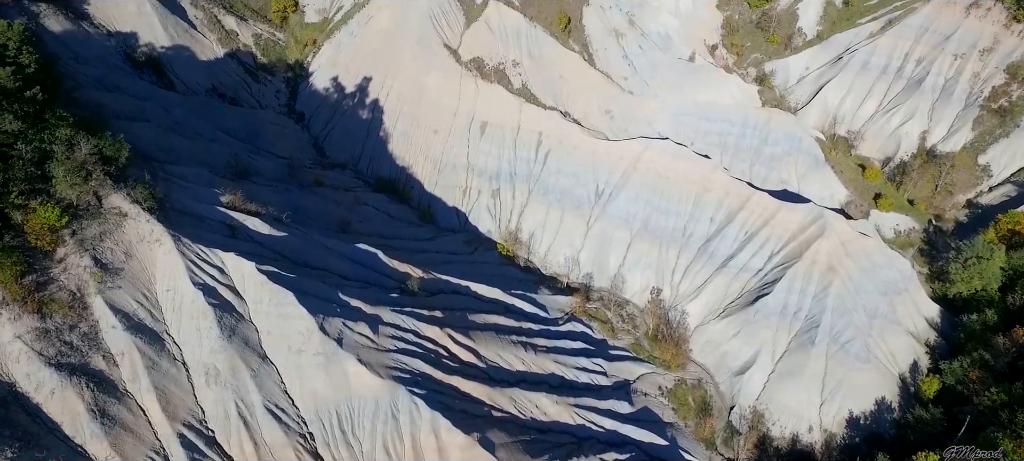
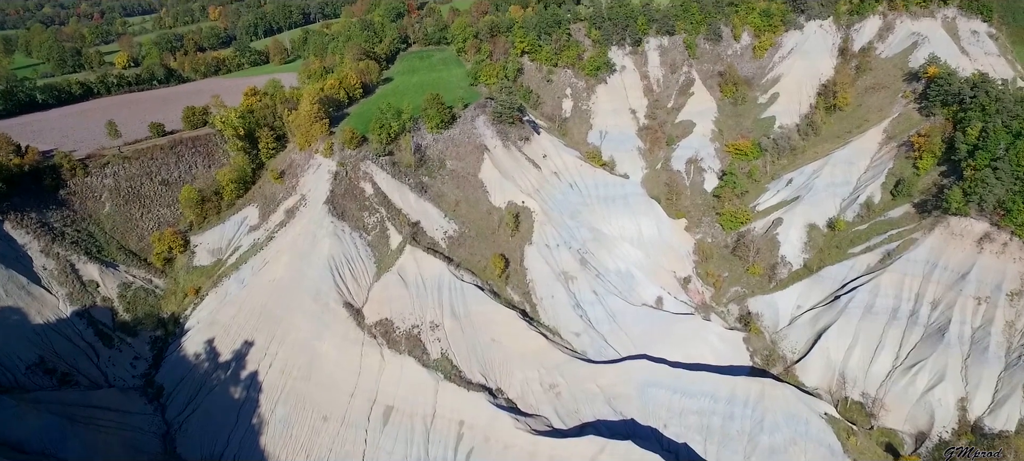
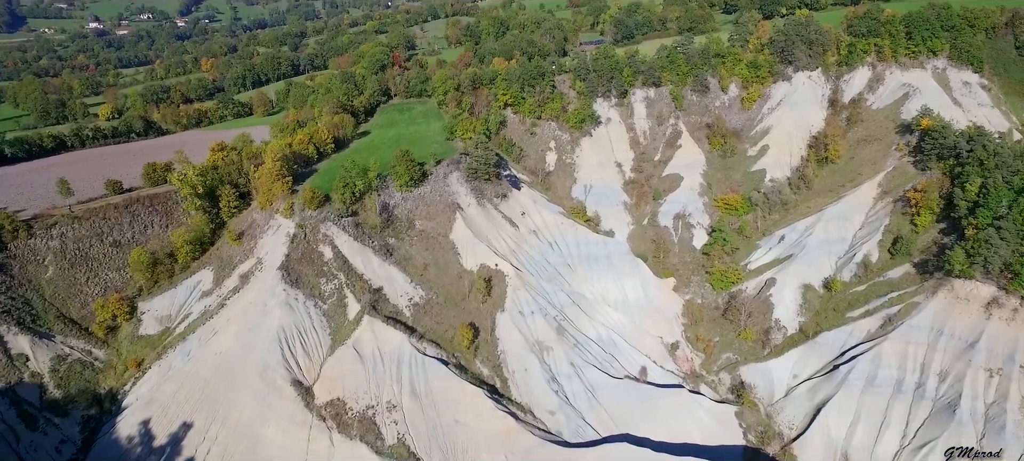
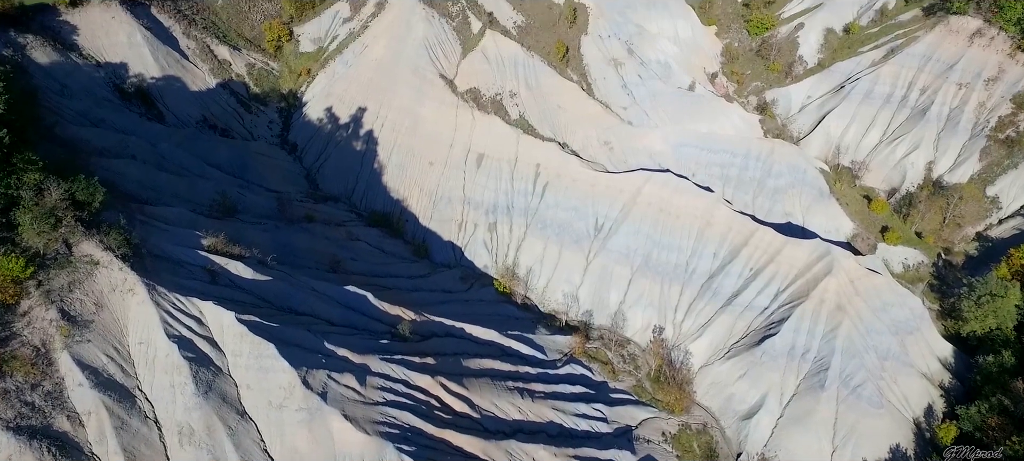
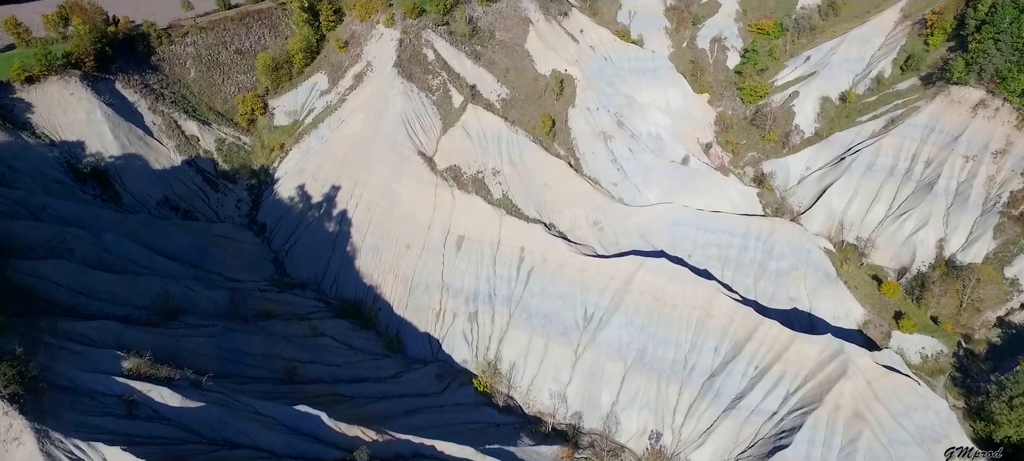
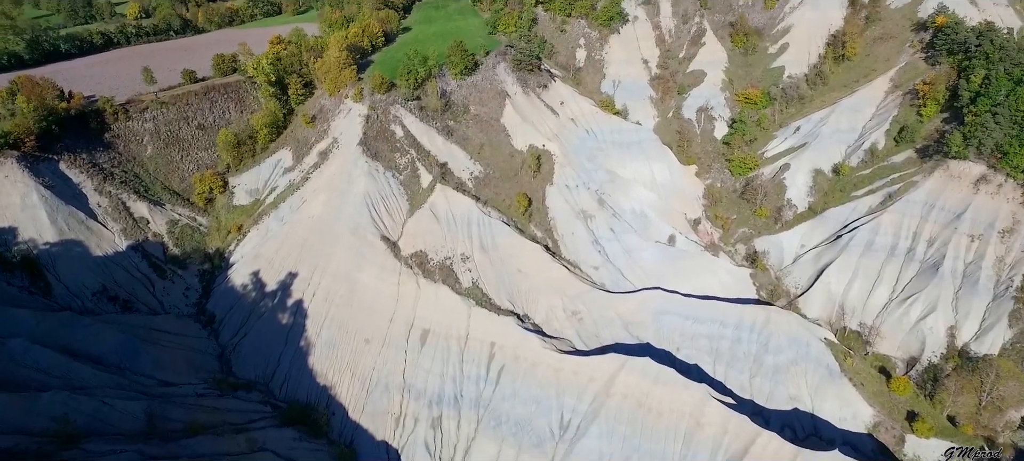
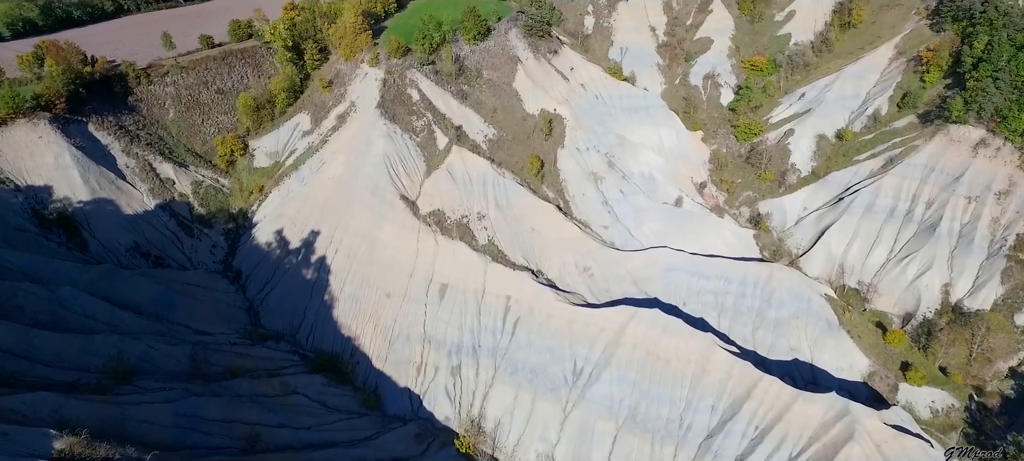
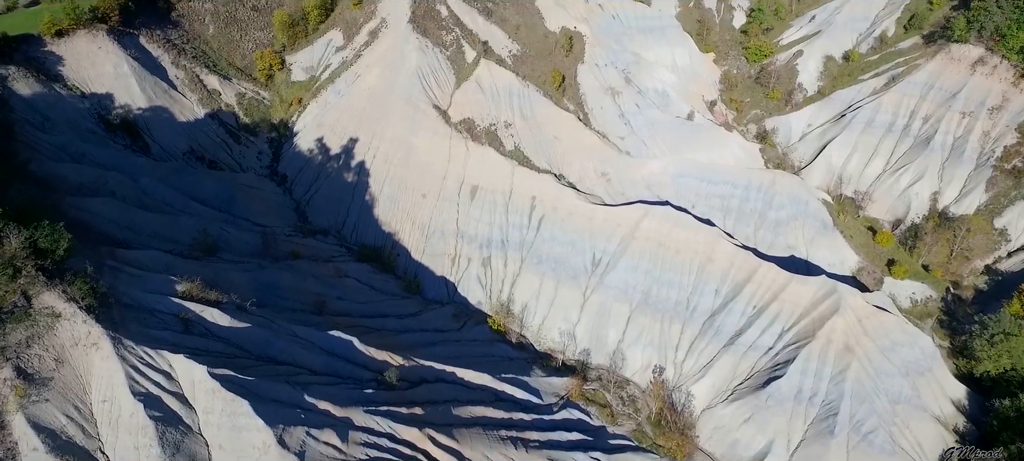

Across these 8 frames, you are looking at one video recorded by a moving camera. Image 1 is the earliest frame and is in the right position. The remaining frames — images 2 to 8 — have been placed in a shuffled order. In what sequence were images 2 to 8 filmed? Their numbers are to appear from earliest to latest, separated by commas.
4, 8, 5, 7, 6, 2, 3
